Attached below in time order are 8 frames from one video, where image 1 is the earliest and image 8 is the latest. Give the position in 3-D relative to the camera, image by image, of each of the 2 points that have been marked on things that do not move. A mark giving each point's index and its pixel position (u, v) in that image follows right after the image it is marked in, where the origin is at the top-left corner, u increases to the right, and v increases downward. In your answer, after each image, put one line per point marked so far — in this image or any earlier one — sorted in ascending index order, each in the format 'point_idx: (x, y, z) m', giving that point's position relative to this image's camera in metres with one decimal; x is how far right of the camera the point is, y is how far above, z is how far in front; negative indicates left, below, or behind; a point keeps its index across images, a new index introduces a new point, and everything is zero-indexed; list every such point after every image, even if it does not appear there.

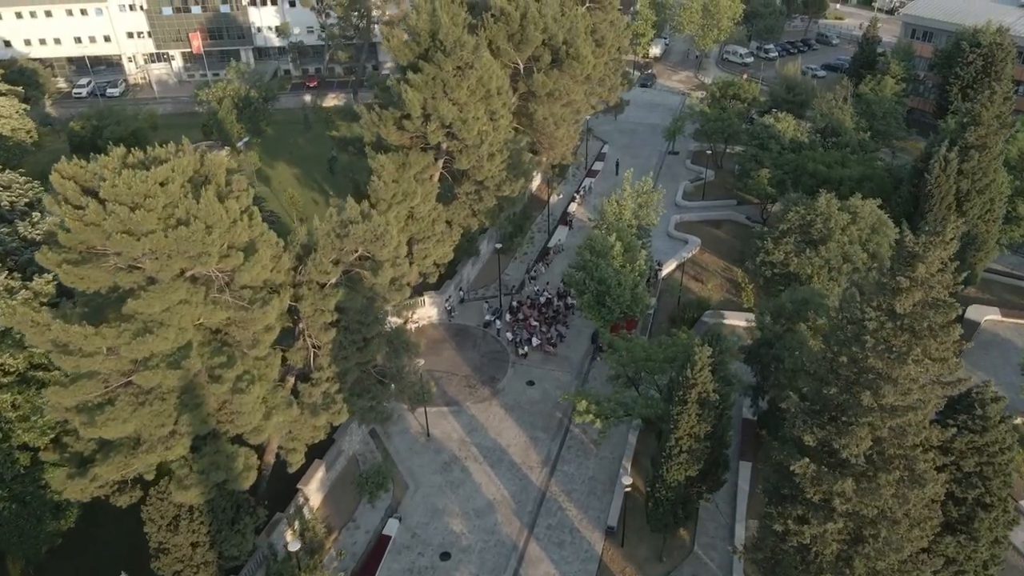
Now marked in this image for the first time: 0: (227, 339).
0: (-7.5, -1.3, +19.5) m
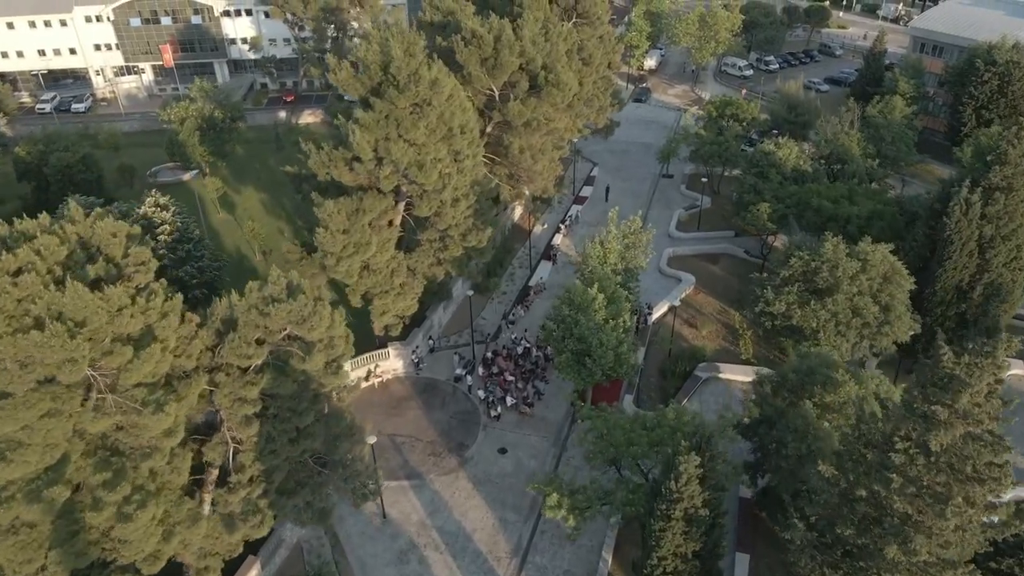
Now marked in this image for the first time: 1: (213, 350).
0: (-8.6, -3.5, +16.2) m
1: (-7.5, -1.6, +18.8) m
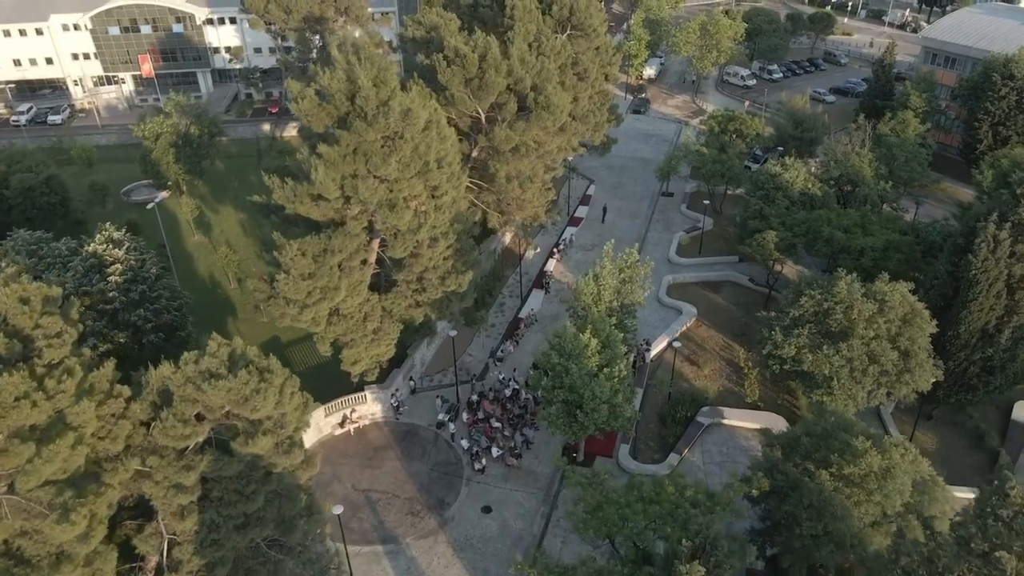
0: (-9.1, -5.0, +13.8) m
1: (-8.1, -3.1, +16.4) m
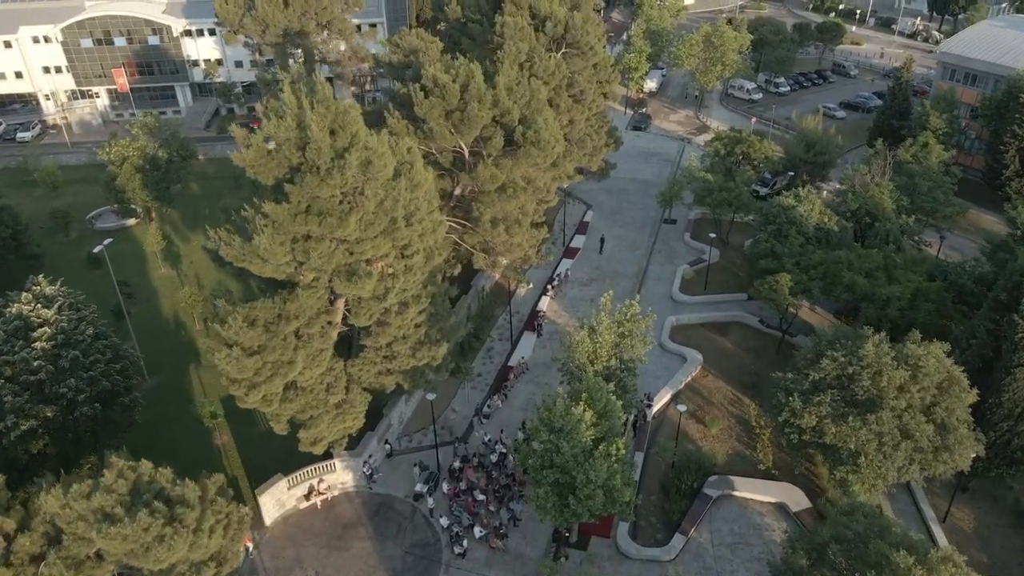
0: (-9.6, -6.9, +10.7) m
1: (-8.6, -5.0, +13.3) m
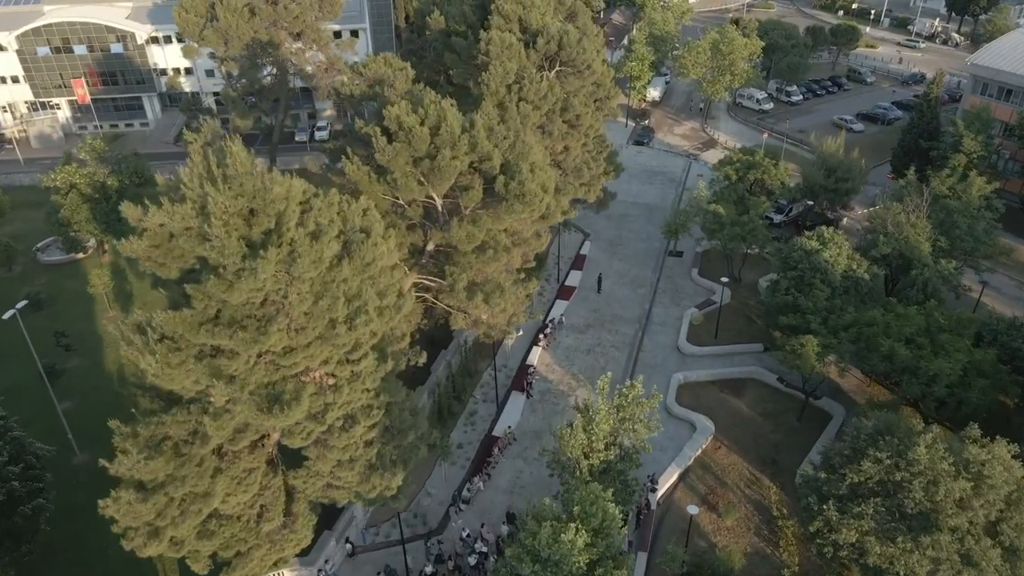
0: (-10.2, -9.5, +6.7) m
1: (-9.1, -7.5, +9.3) m
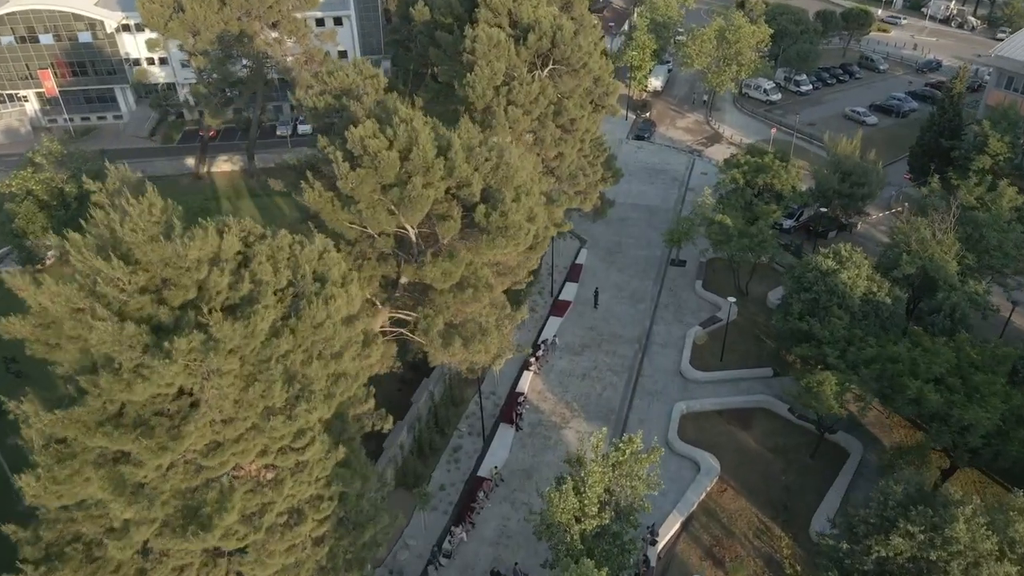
0: (-10.7, -11.1, +4.5) m
1: (-9.6, -9.0, +7.0) m
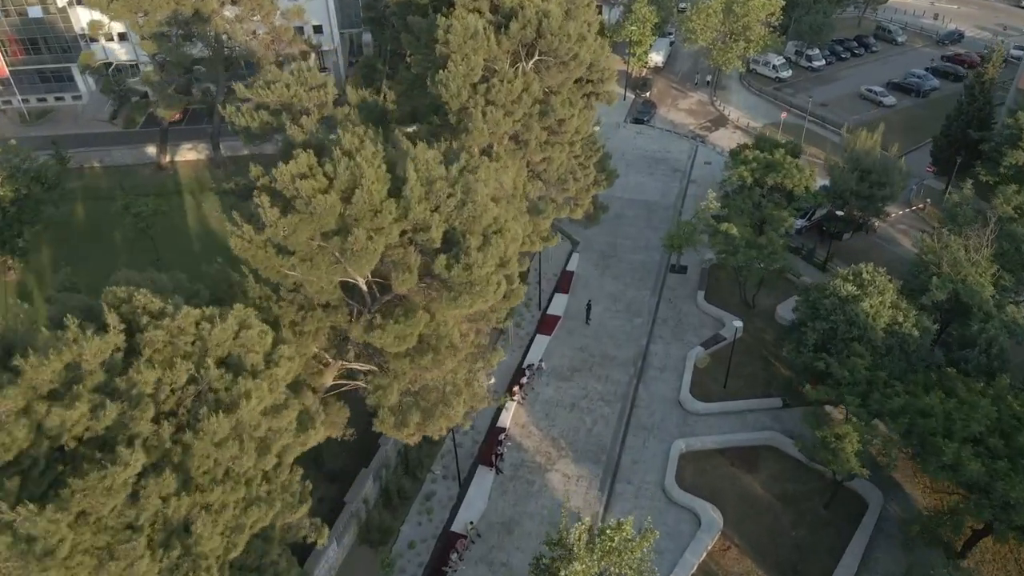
0: (-11.4, -13.3, +1.9) m
1: (-10.3, -11.1, +4.3) m
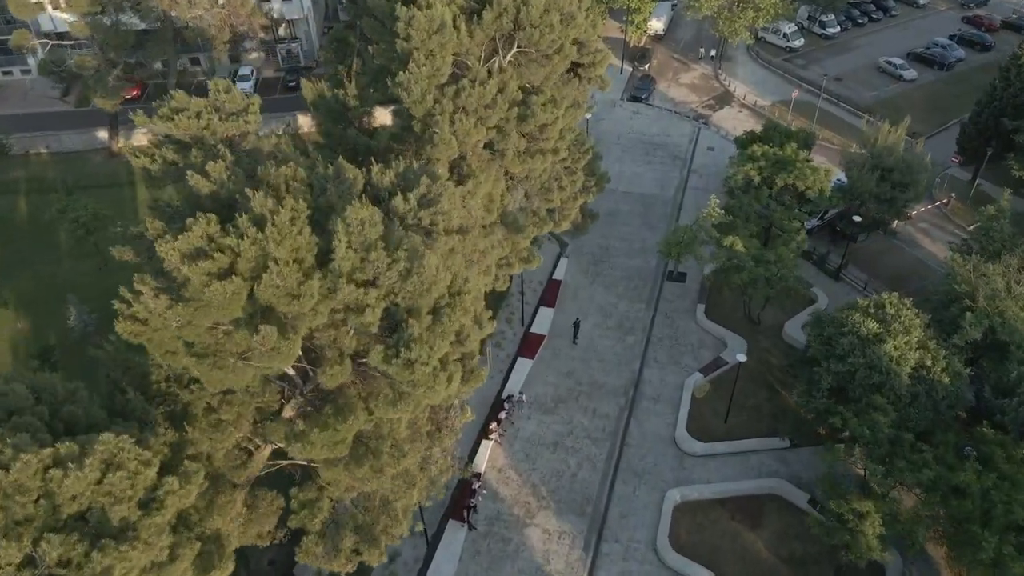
0: (-12.2, -15.9, -0.2) m
1: (-11.1, -13.6, +2.0) m
